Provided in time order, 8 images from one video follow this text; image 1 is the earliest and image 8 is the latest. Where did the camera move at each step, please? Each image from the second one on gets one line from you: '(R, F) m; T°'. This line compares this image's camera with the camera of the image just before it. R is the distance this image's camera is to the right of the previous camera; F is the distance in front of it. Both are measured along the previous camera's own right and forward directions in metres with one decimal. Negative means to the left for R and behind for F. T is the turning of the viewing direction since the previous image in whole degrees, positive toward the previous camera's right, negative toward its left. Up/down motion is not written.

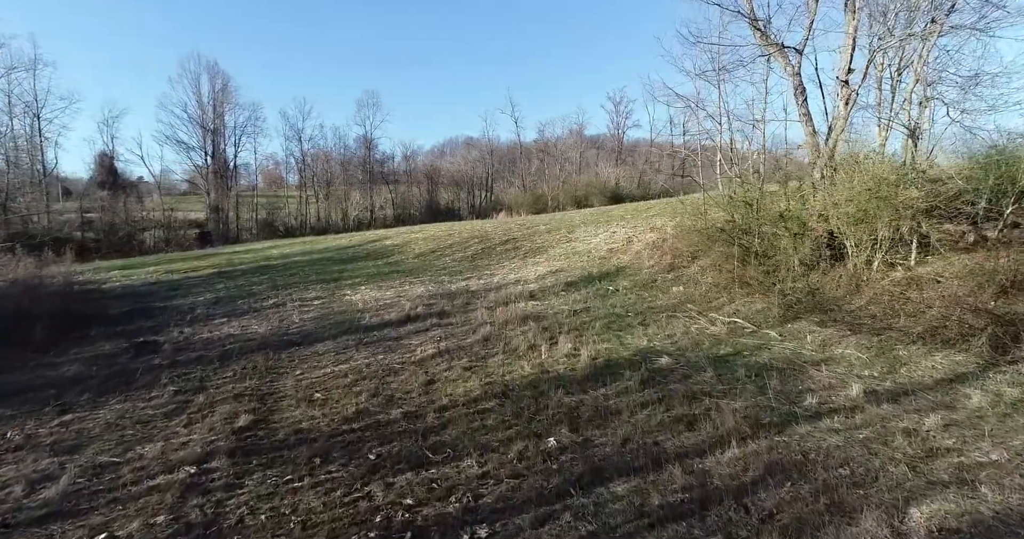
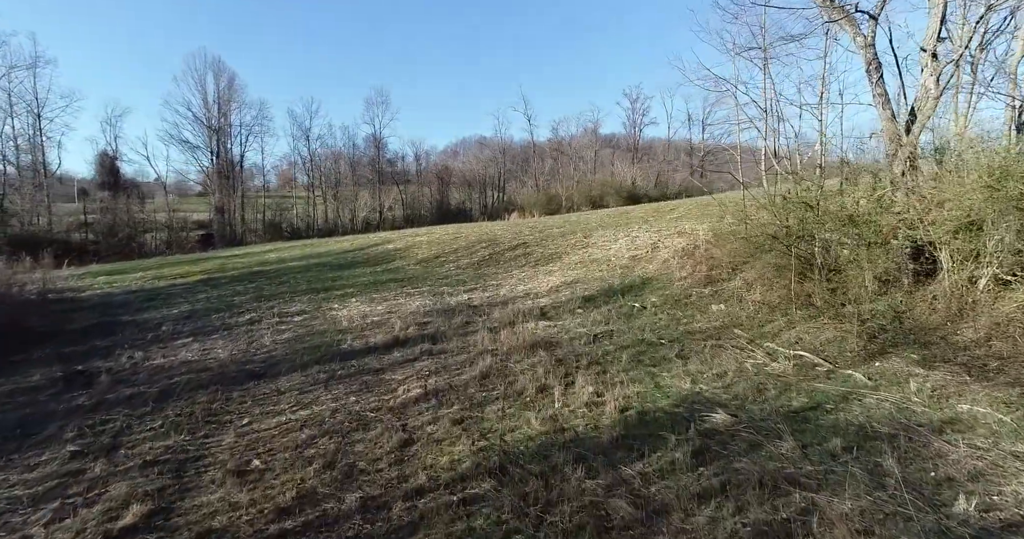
(+0.1, +1.3) m; -1°
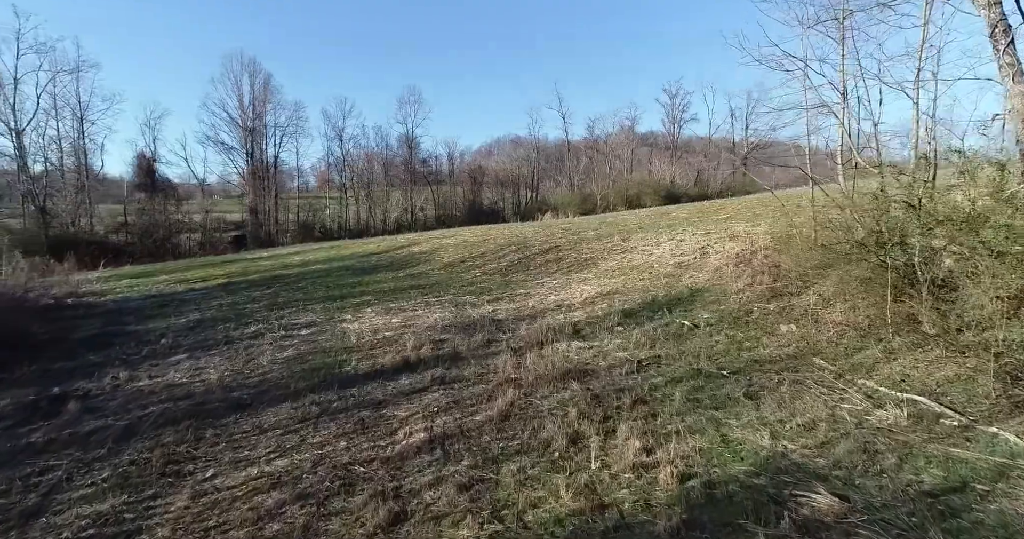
(+0.1, +1.0) m; -4°
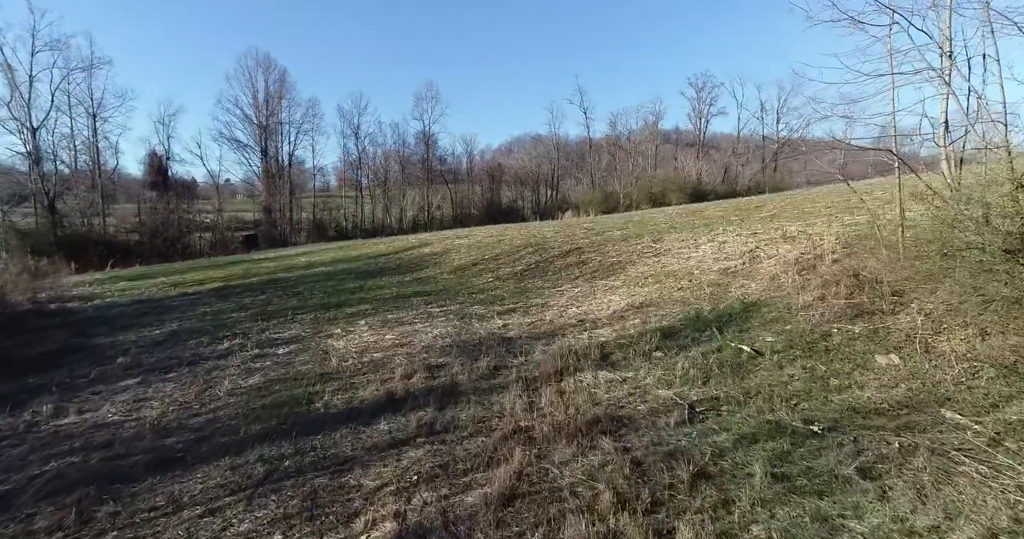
(+0.1, +1.3) m; -2°
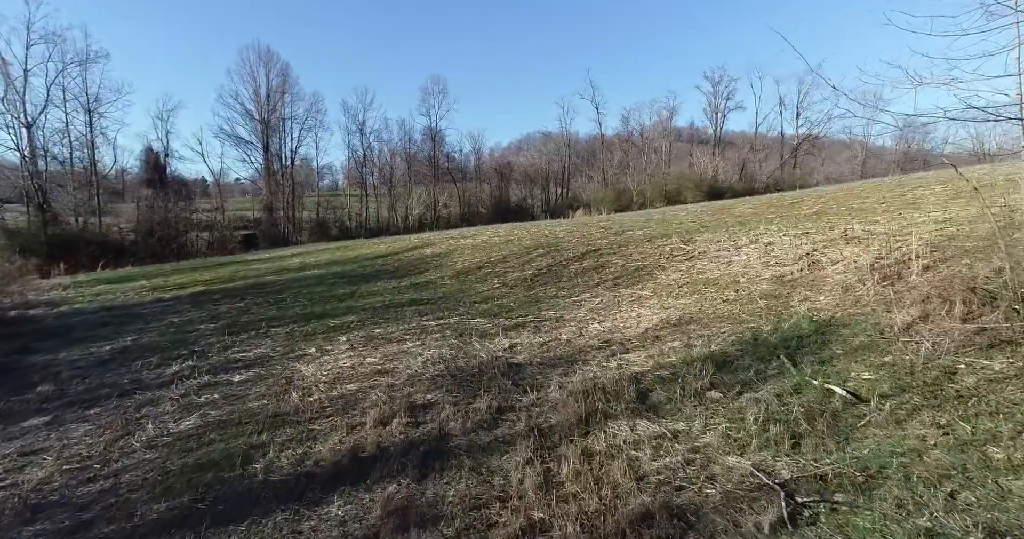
(0.0, +1.3) m; -1°
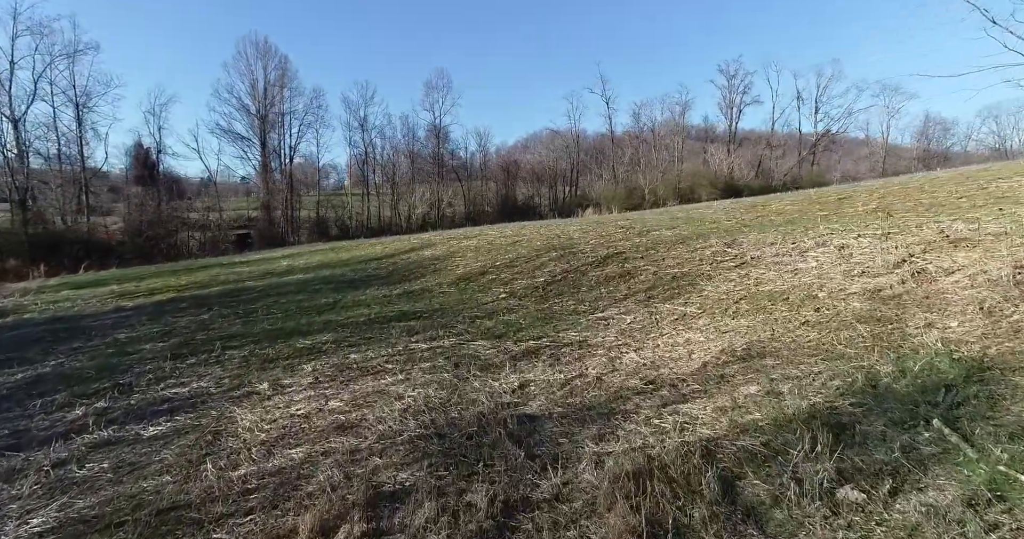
(0.0, +1.5) m; -1°
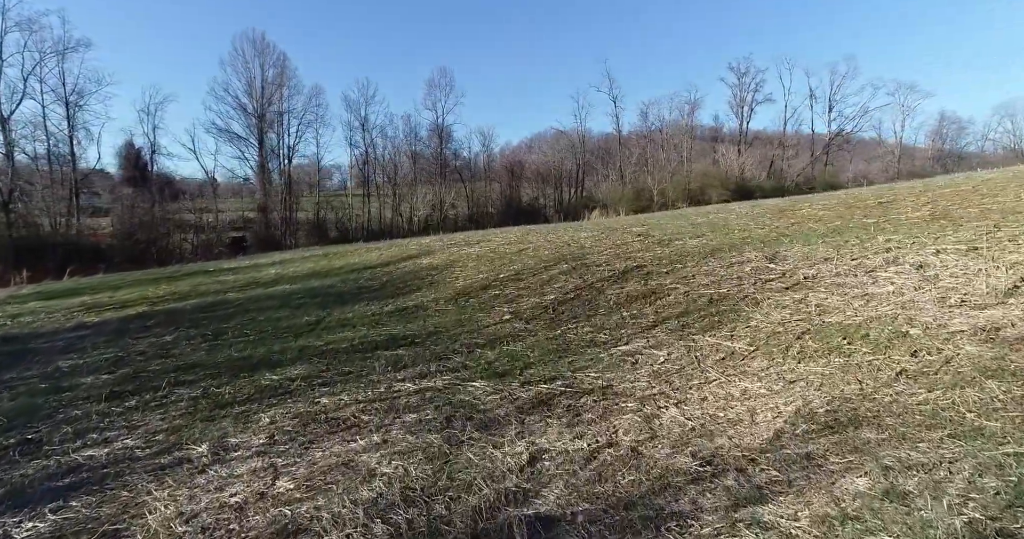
(0.0, +1.1) m; 0°
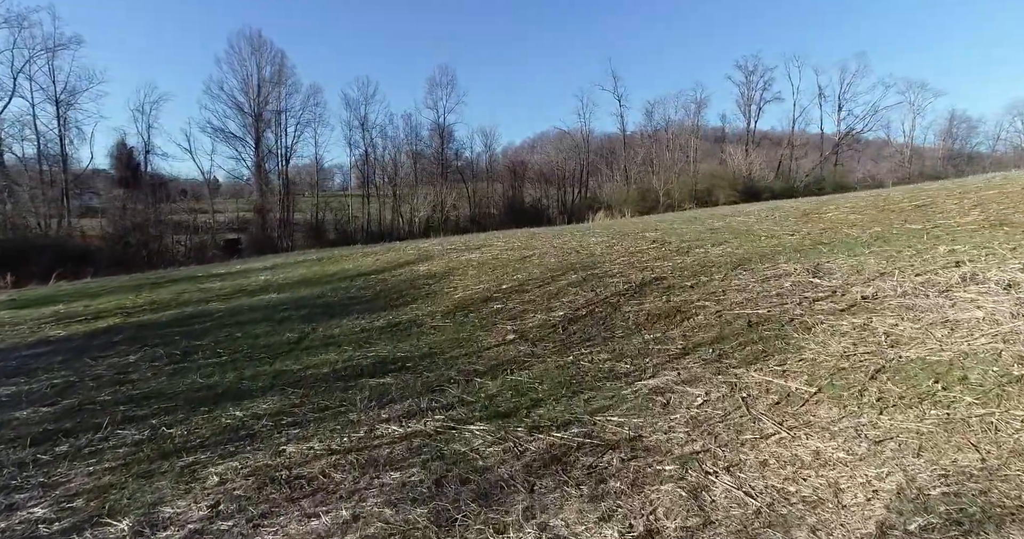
(0.0, +0.9) m; 0°
